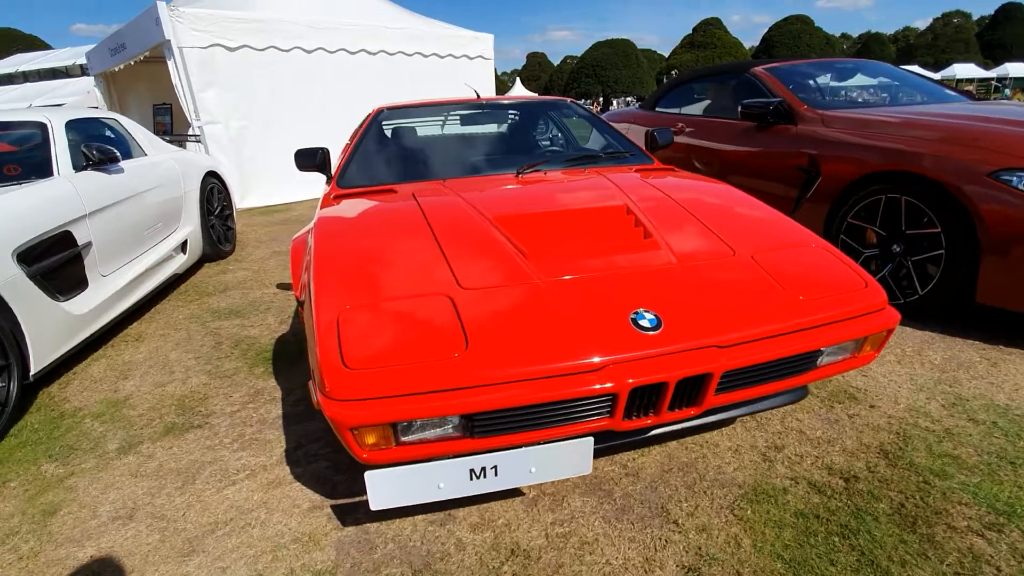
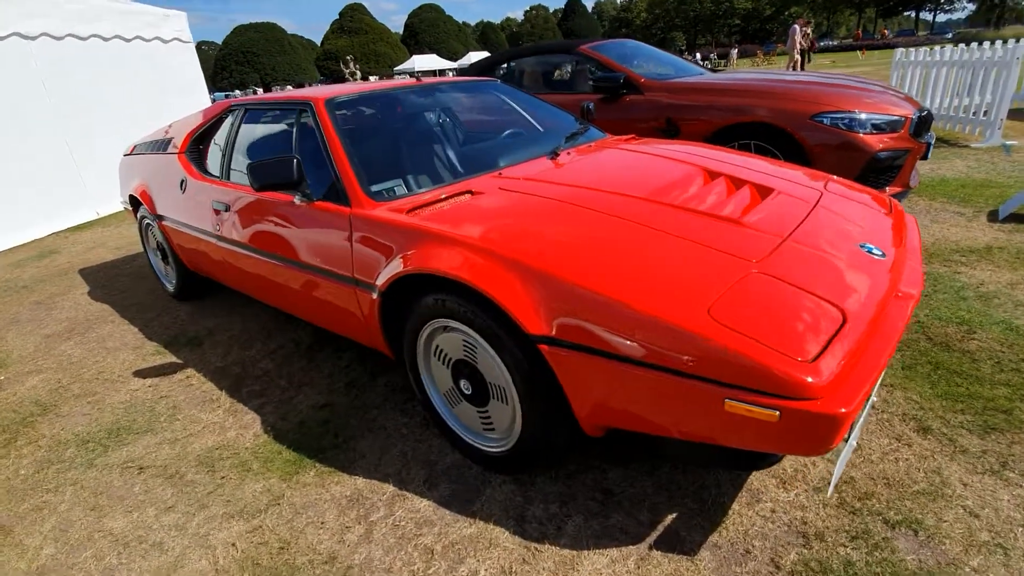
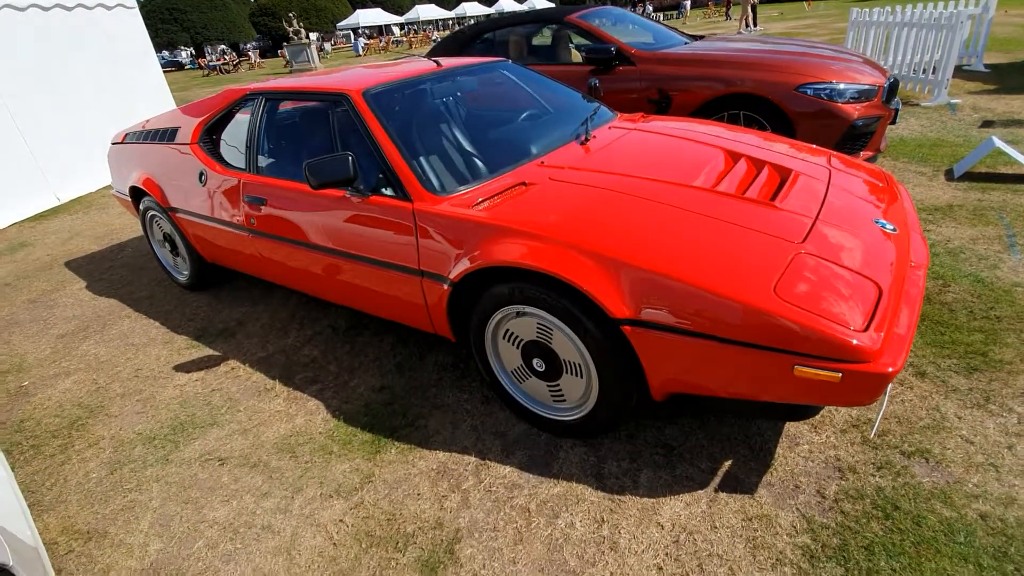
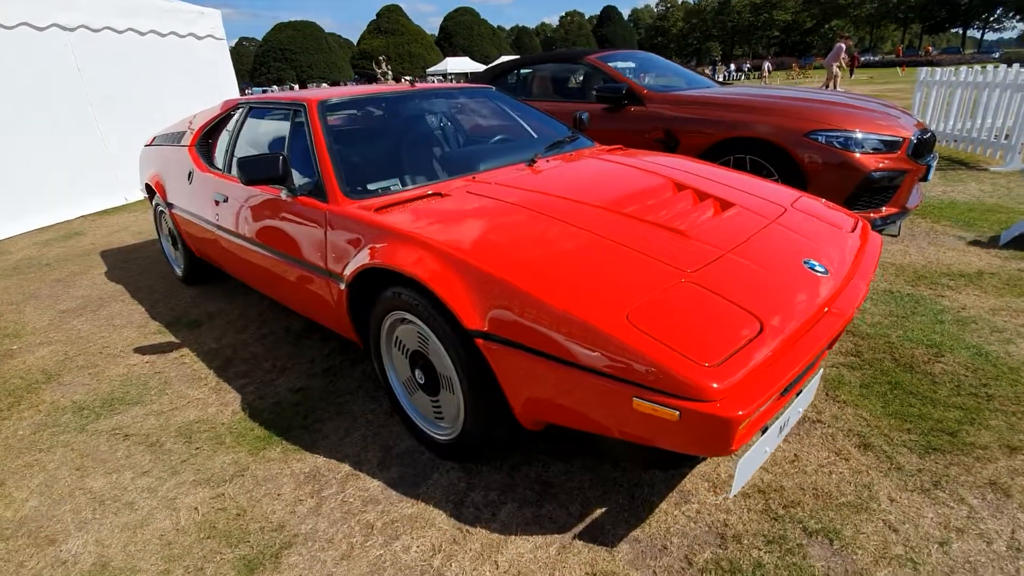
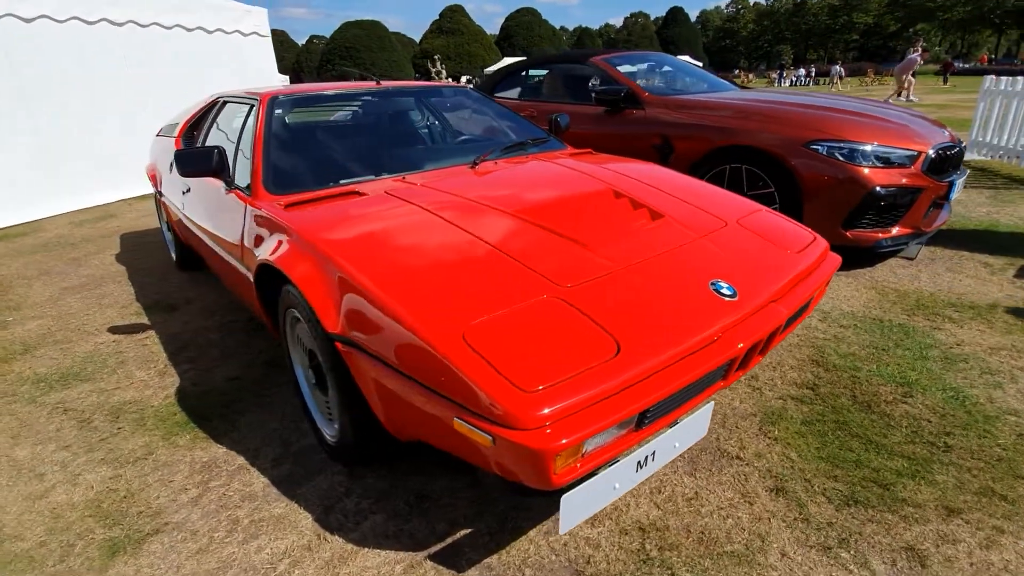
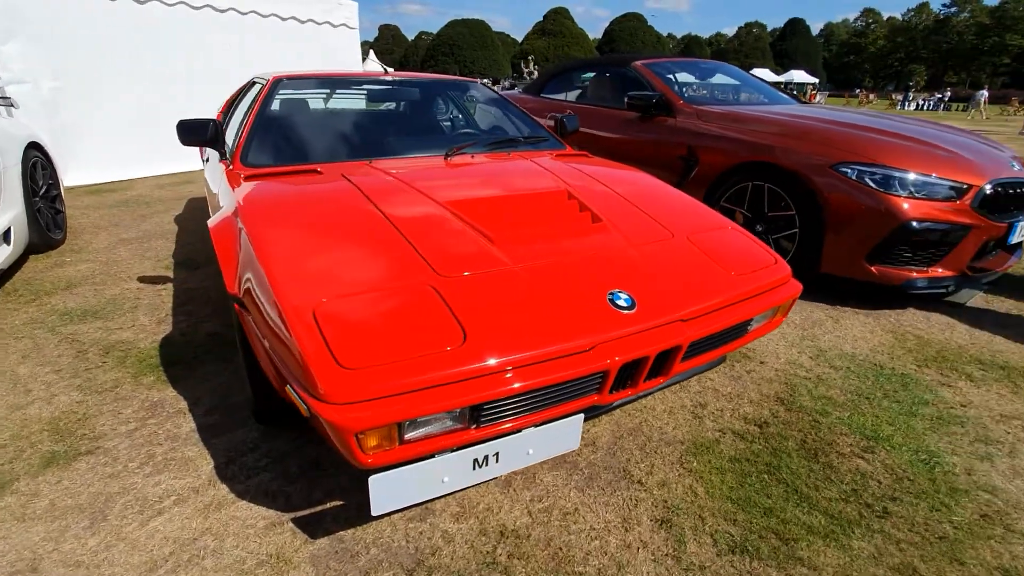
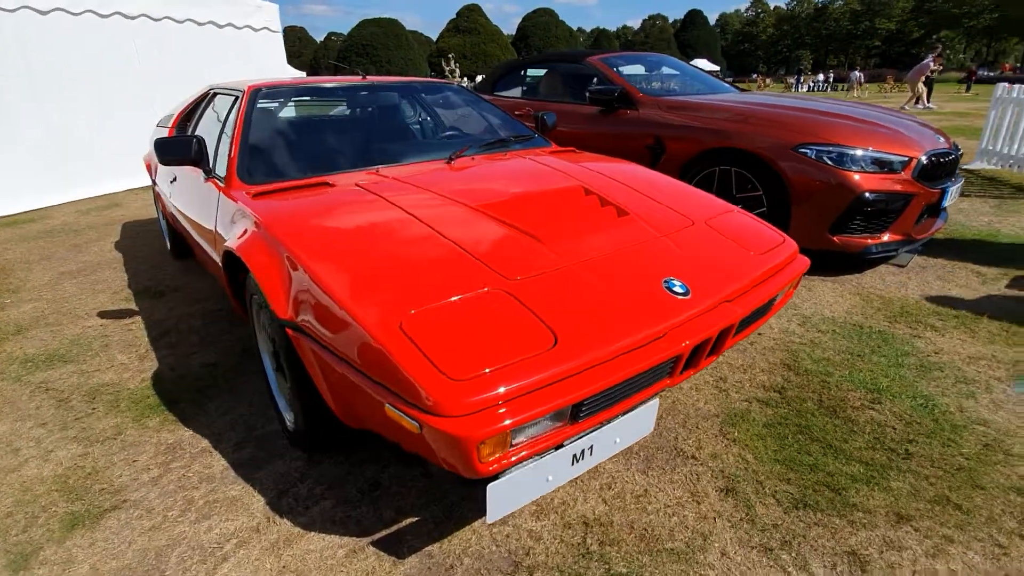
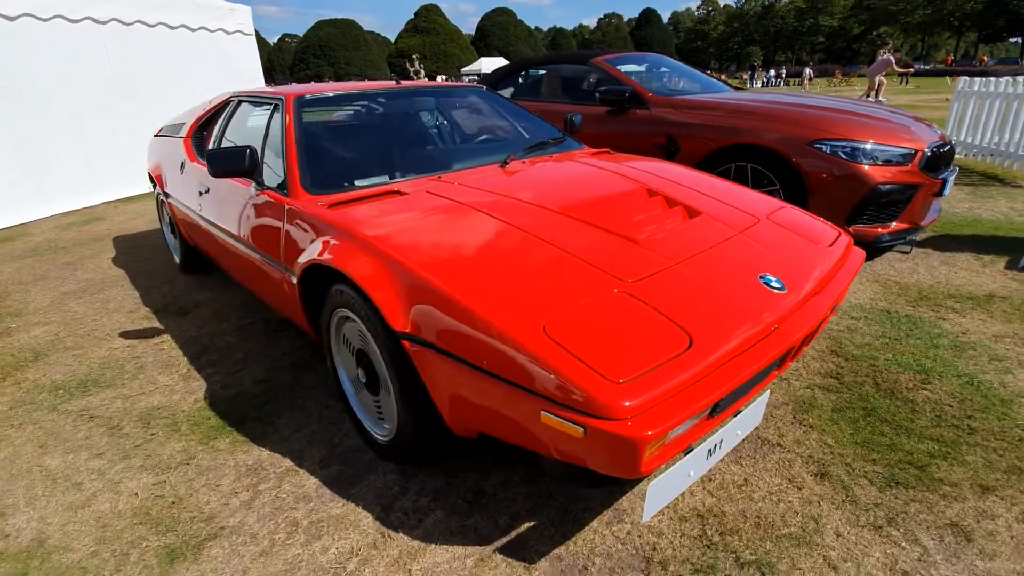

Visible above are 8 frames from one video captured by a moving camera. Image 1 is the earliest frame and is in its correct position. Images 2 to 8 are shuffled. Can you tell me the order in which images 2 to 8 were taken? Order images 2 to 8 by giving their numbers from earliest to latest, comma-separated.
6, 7, 5, 8, 4, 2, 3
